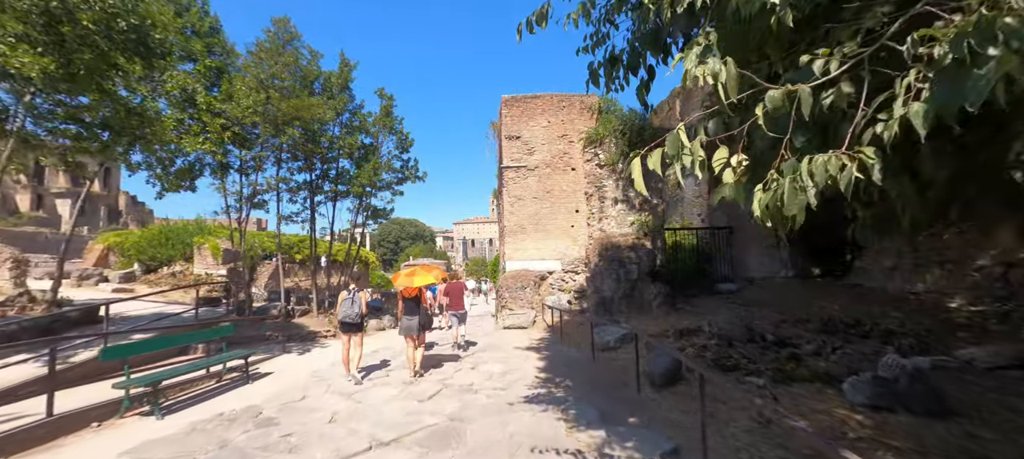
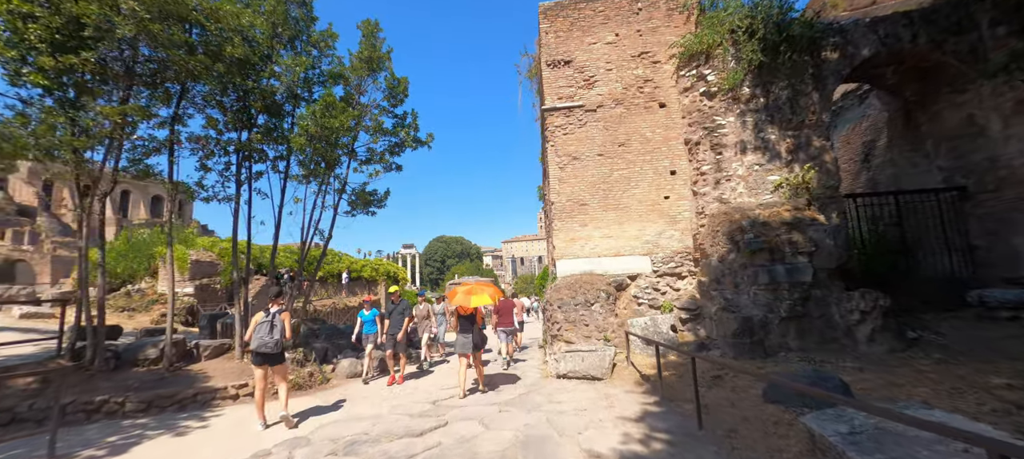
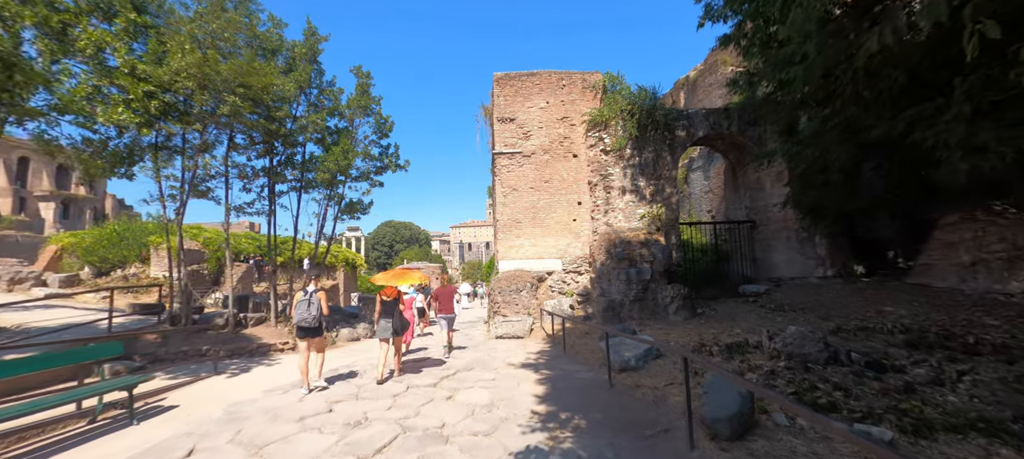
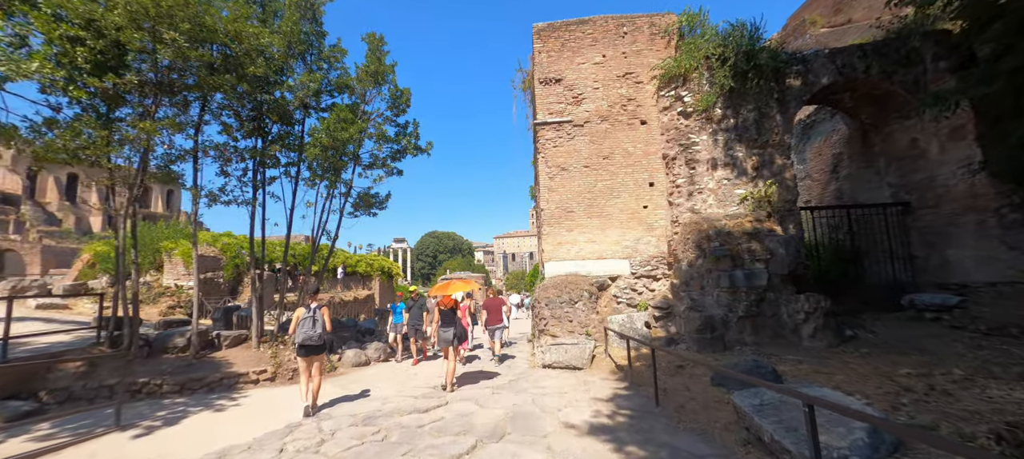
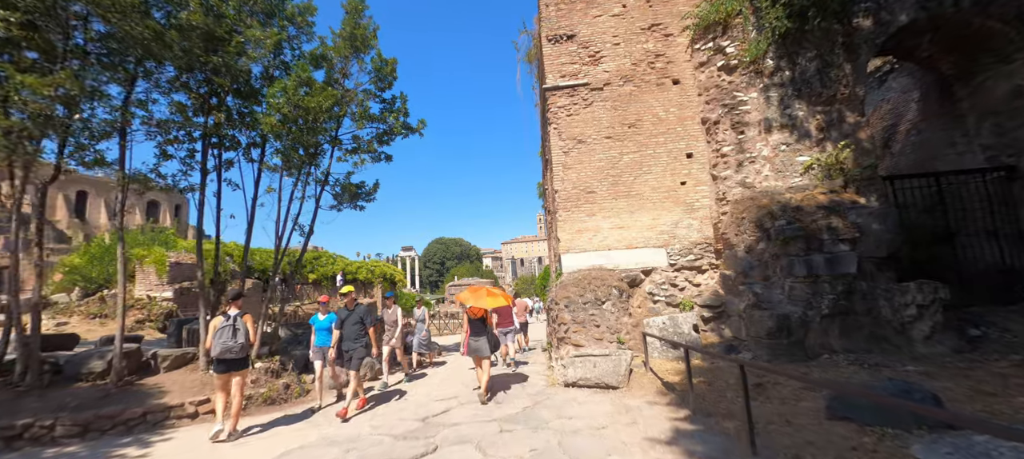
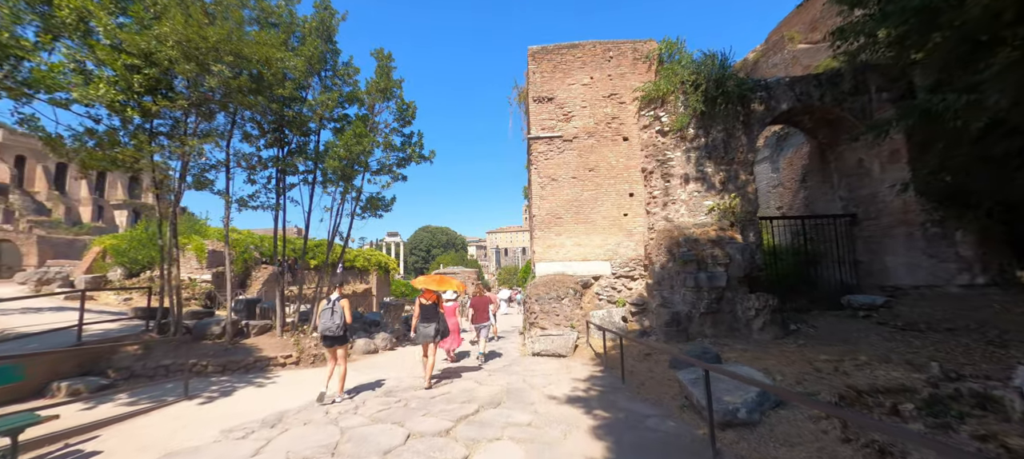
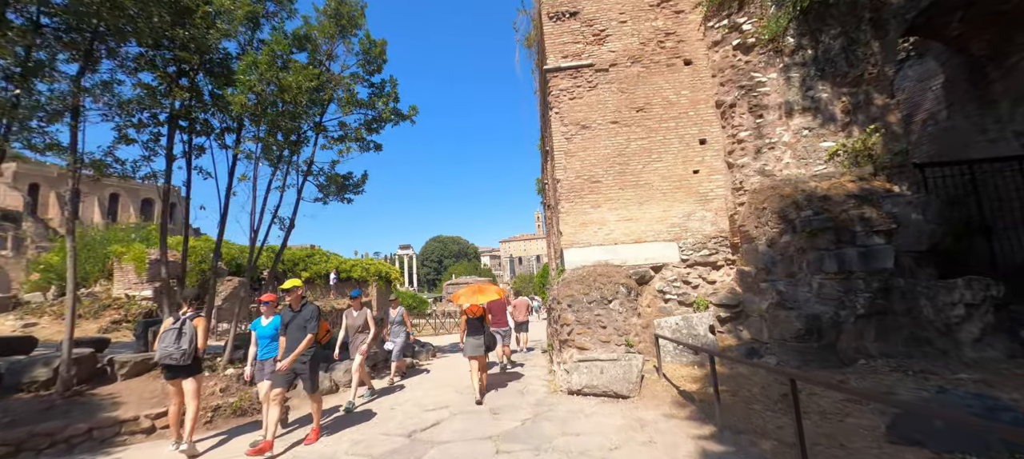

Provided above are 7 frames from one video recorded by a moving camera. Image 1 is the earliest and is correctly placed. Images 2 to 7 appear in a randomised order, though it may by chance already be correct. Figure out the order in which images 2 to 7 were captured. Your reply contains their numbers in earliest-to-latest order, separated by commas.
3, 6, 4, 2, 5, 7
